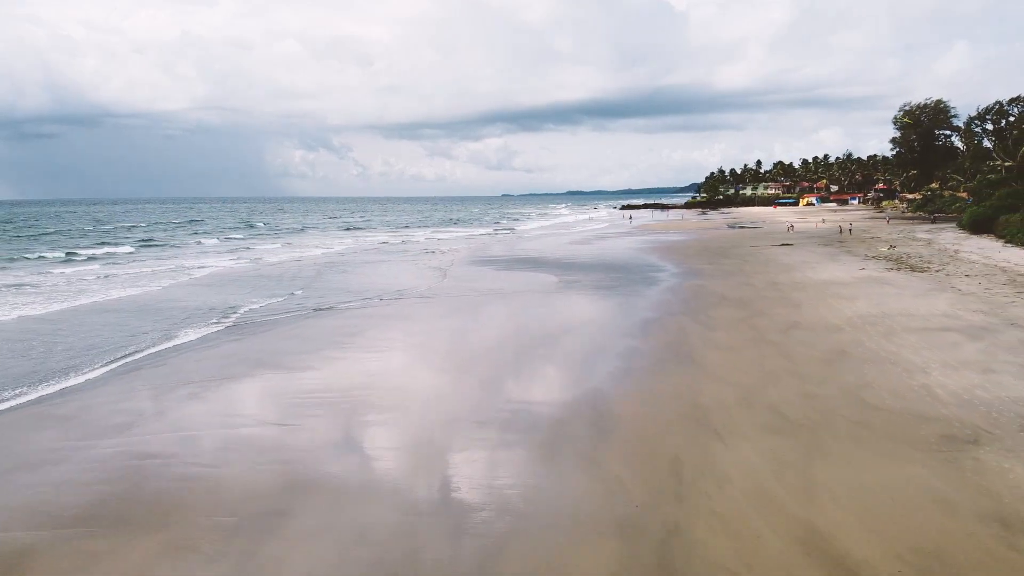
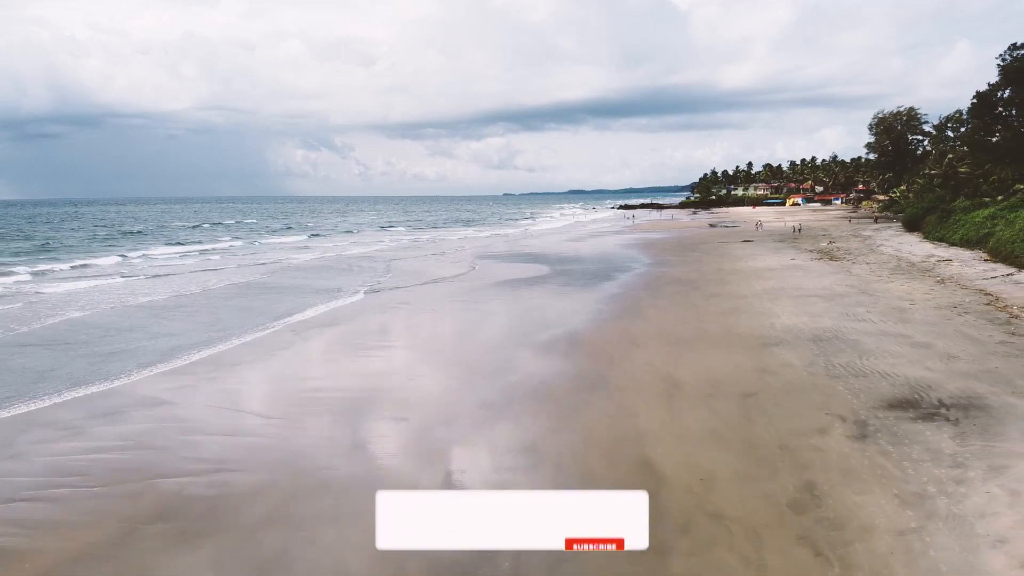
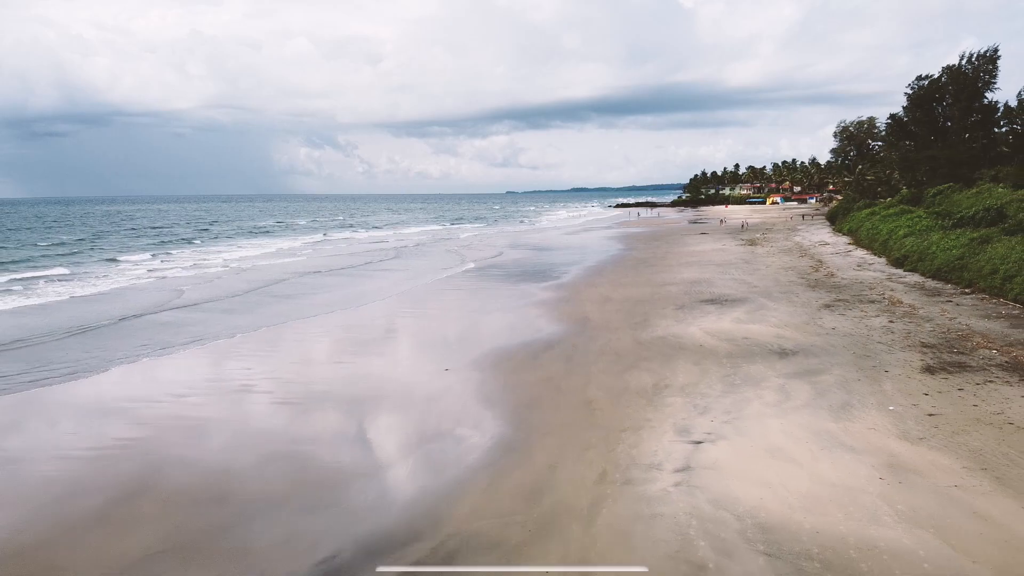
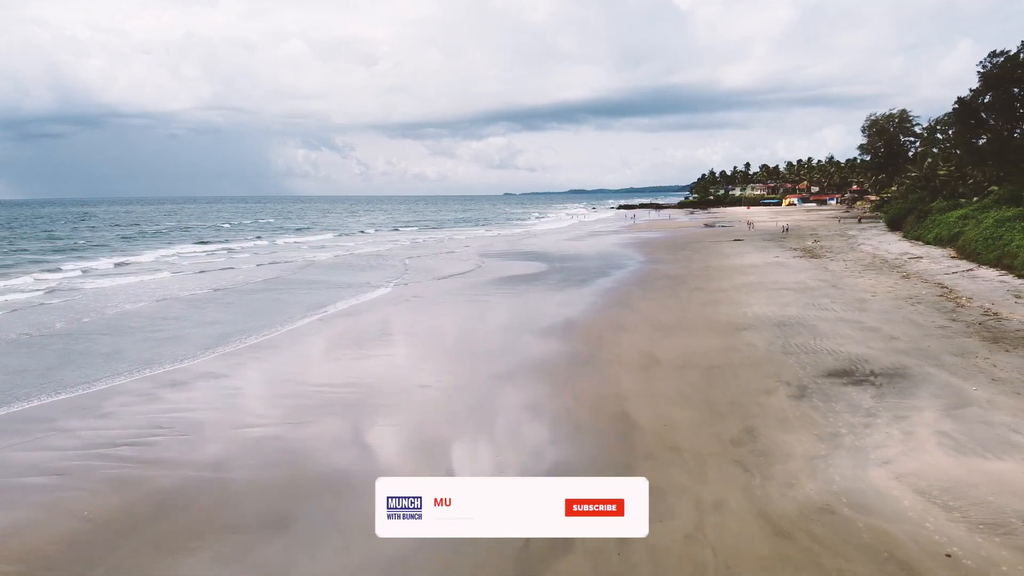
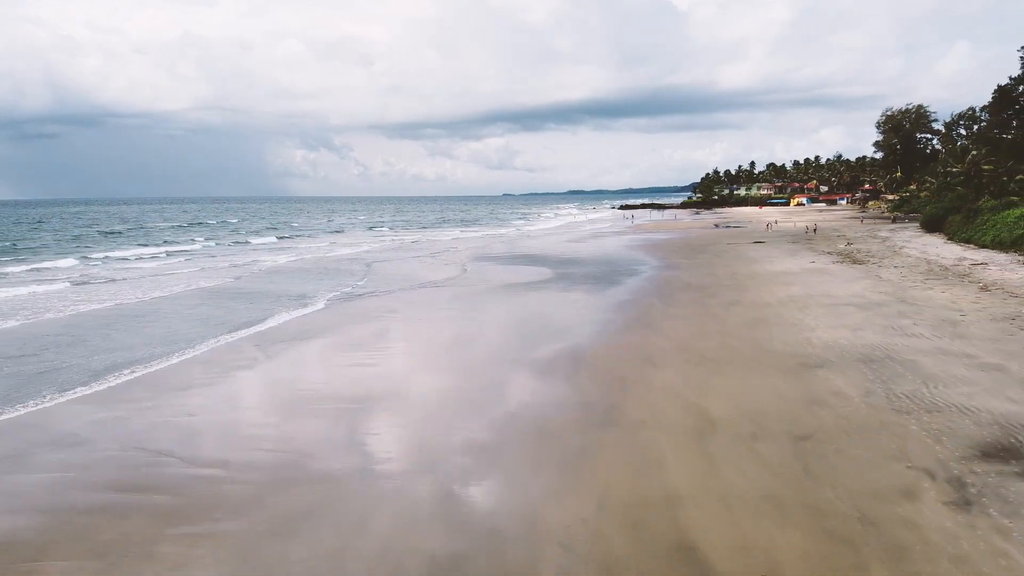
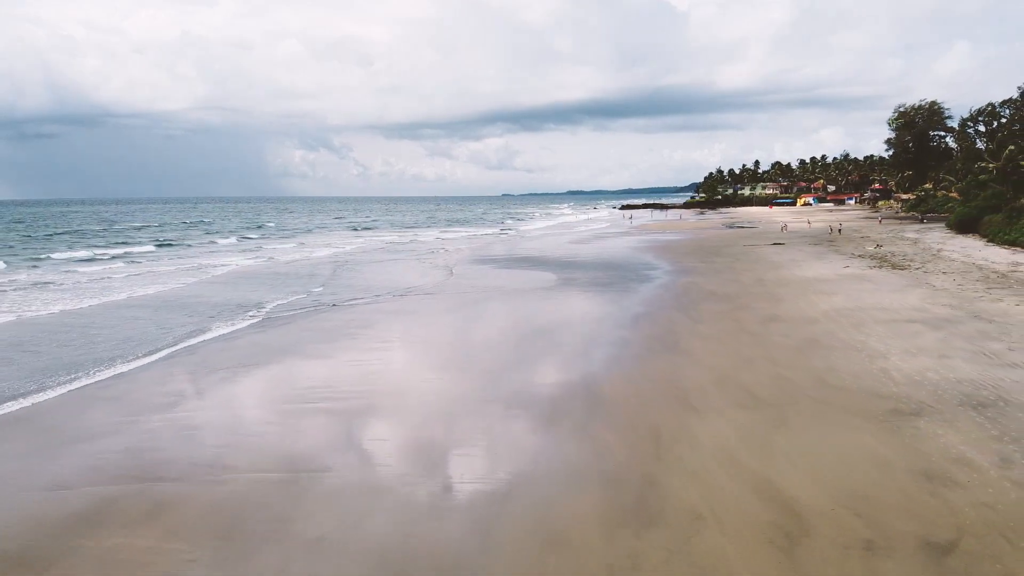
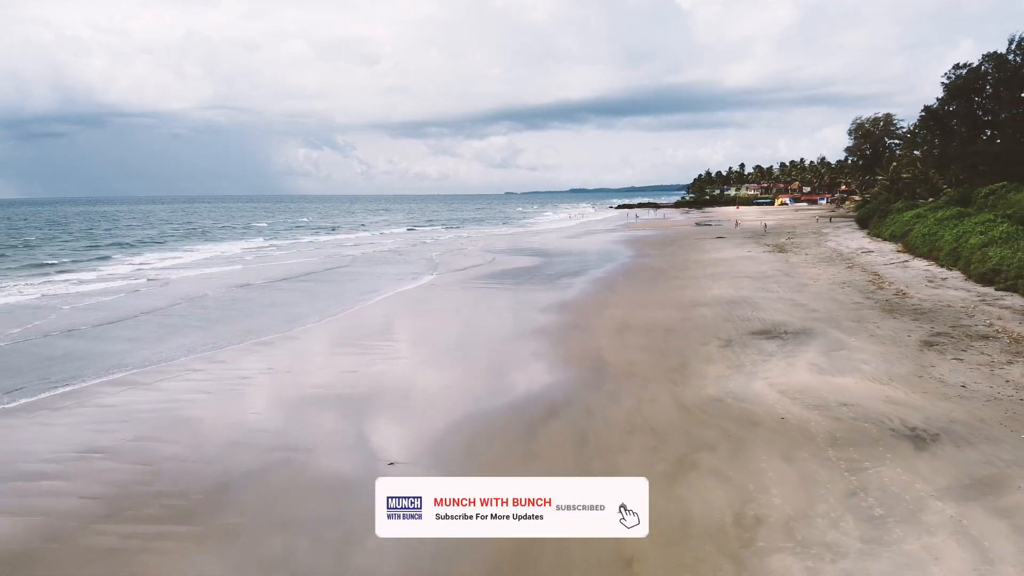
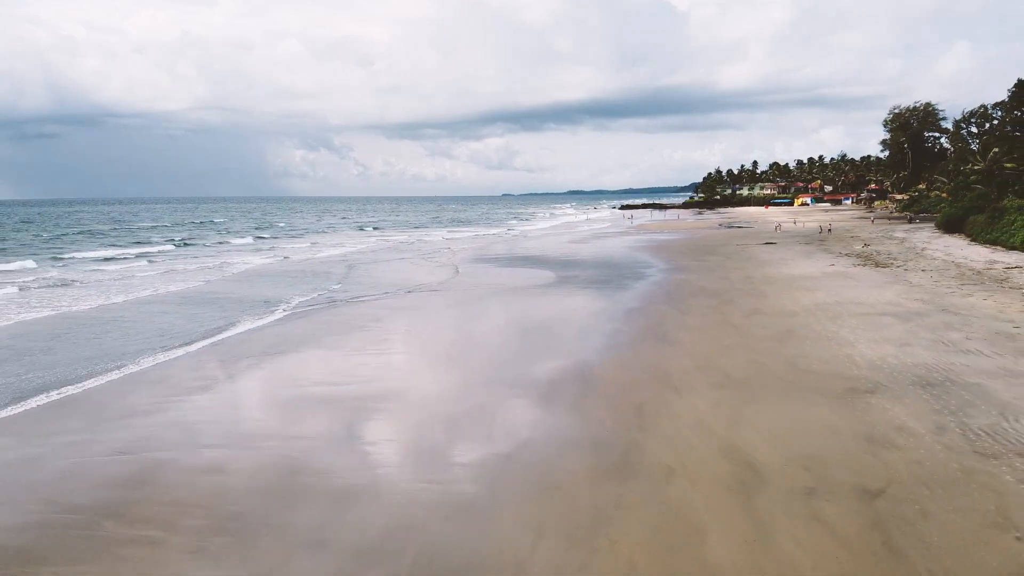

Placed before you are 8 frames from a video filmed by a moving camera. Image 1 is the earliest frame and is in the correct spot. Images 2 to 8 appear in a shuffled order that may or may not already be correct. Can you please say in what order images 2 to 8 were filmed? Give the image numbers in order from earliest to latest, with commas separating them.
6, 8, 5, 2, 4, 7, 3
